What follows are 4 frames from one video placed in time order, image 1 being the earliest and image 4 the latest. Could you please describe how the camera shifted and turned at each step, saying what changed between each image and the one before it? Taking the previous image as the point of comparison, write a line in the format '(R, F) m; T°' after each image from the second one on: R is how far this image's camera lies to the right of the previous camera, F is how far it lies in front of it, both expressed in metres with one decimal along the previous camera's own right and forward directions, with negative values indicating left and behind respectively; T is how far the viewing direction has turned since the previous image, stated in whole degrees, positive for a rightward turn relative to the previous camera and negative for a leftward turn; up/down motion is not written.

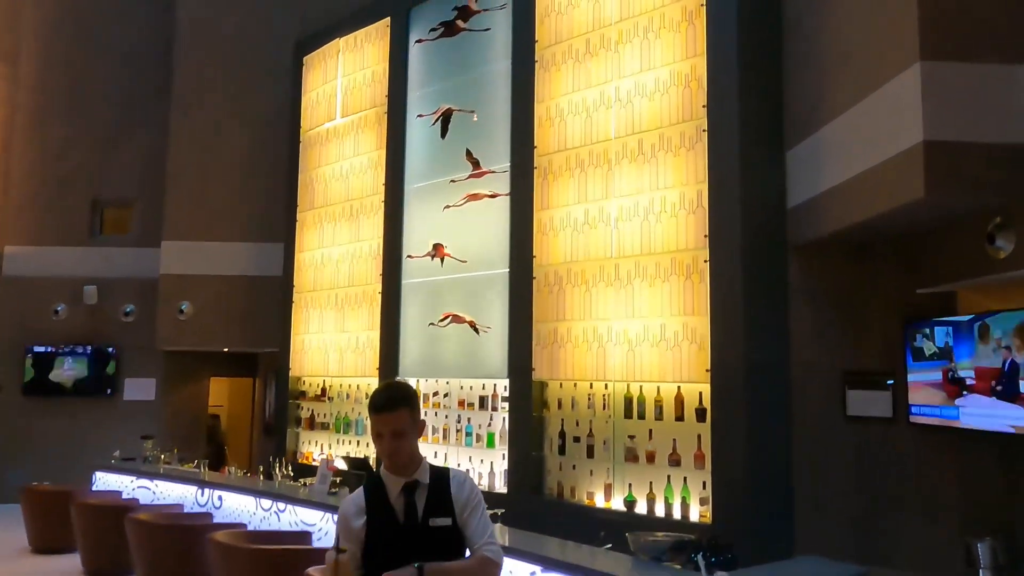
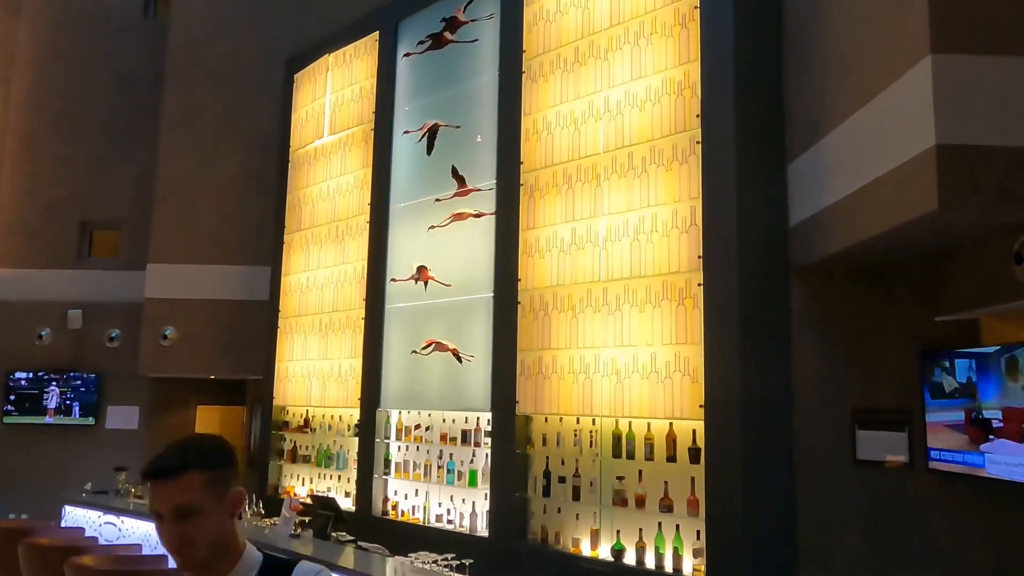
(+0.3, +0.4) m; -2°
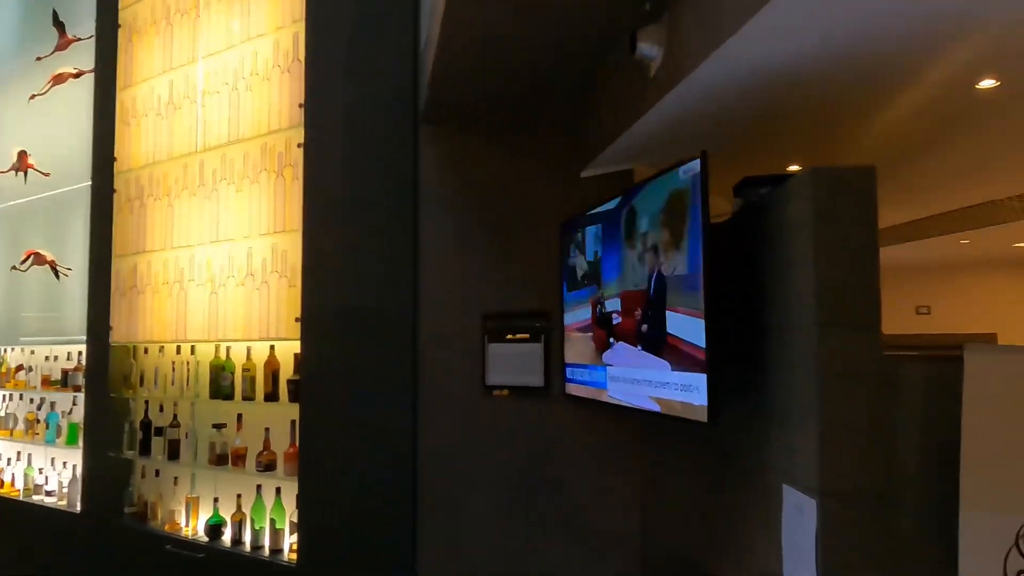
(+1.3, +1.1) m; +8°
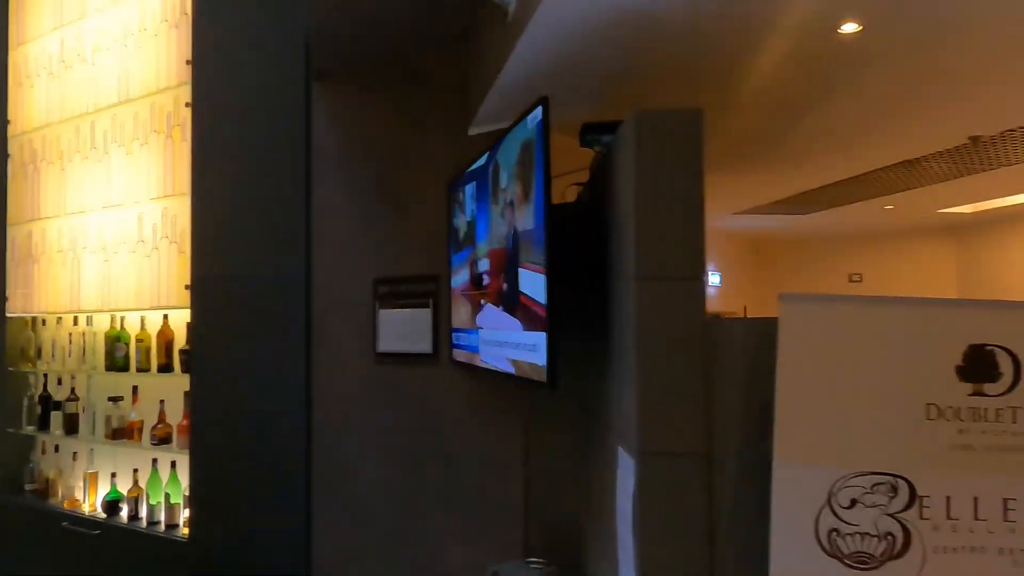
(+0.2, +0.1) m; +2°
